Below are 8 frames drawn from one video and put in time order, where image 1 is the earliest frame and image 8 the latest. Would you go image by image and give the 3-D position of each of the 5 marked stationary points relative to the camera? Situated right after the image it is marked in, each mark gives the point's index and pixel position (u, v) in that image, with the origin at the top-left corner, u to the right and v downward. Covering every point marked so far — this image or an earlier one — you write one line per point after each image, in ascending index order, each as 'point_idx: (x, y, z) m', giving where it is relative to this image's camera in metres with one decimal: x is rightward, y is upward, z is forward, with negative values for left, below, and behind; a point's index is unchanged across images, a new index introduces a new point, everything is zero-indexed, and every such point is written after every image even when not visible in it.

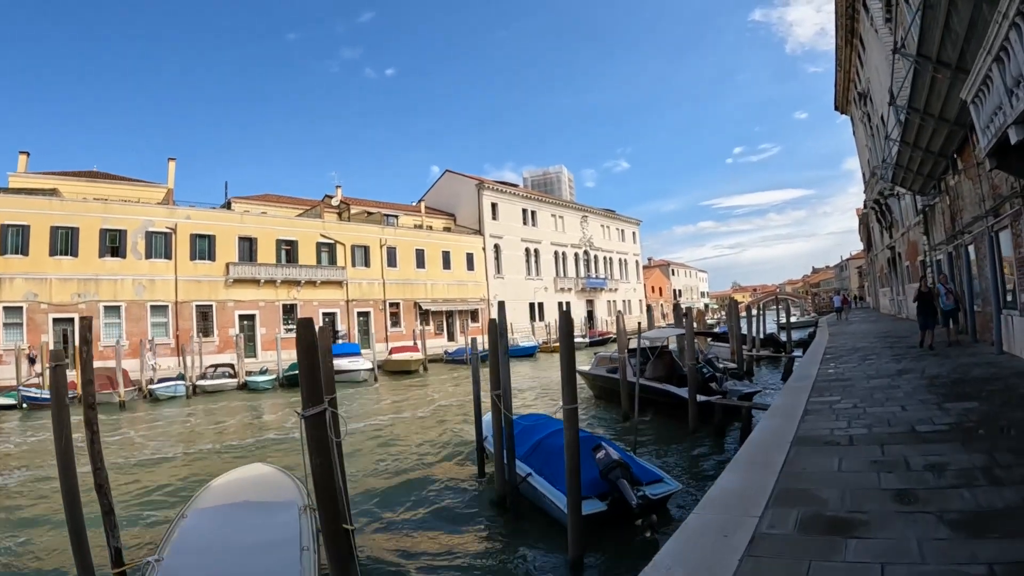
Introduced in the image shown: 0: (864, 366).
0: (+5.2, -1.2, +8.3) m
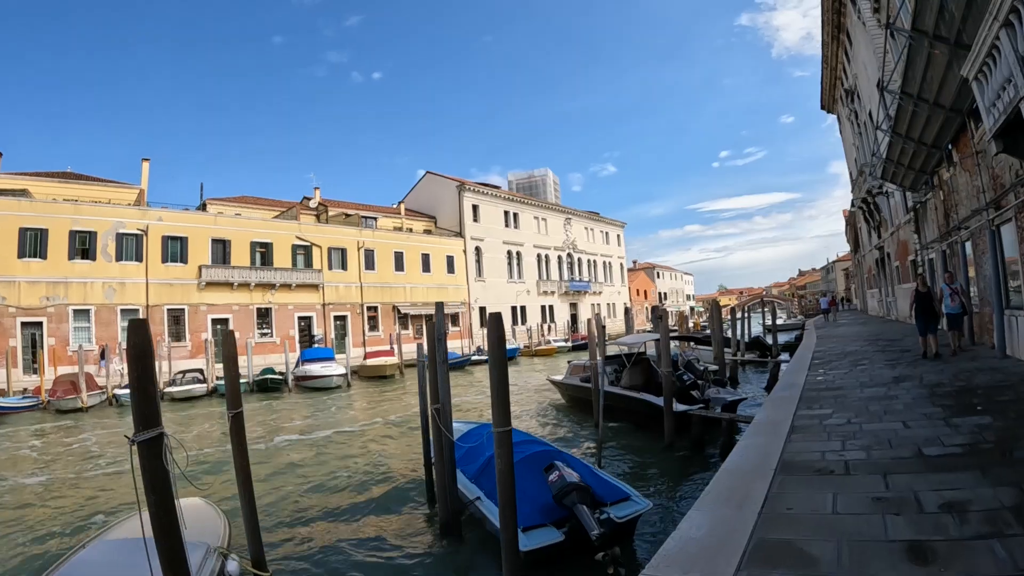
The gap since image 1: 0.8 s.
0: (+4.6, -1.2, +7.6) m
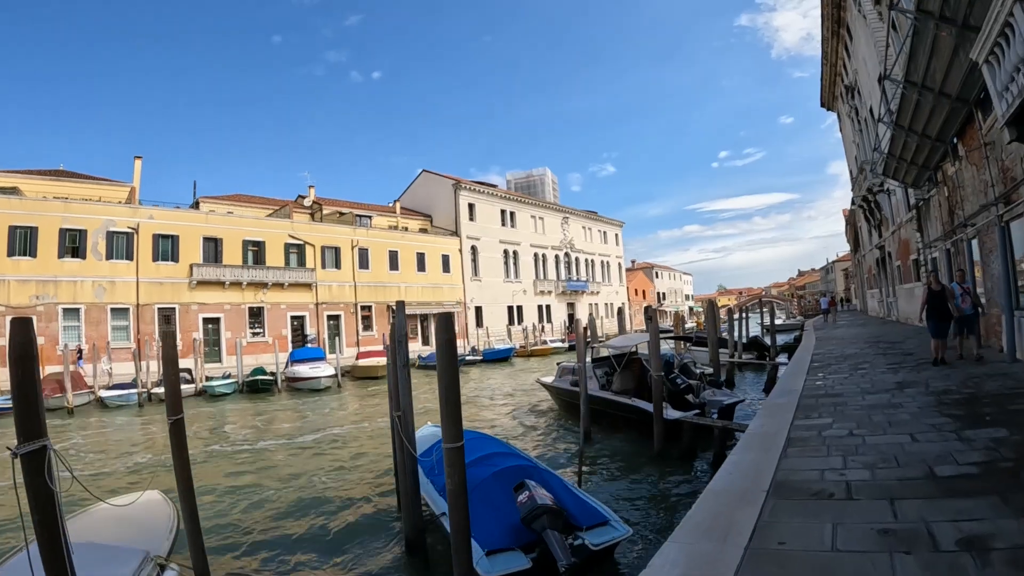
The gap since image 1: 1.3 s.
0: (+4.4, -1.1, +7.2) m
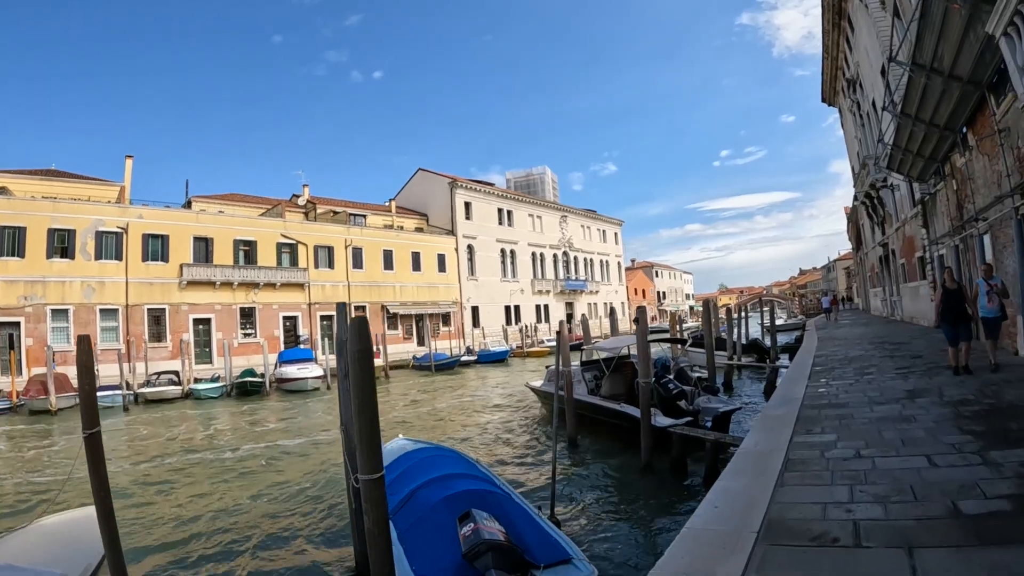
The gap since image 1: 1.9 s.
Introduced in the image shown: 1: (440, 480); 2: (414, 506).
0: (+4.1, -1.1, +6.6) m
1: (-0.7, -1.6, +4.8) m
2: (-0.8, -1.7, +4.4) m
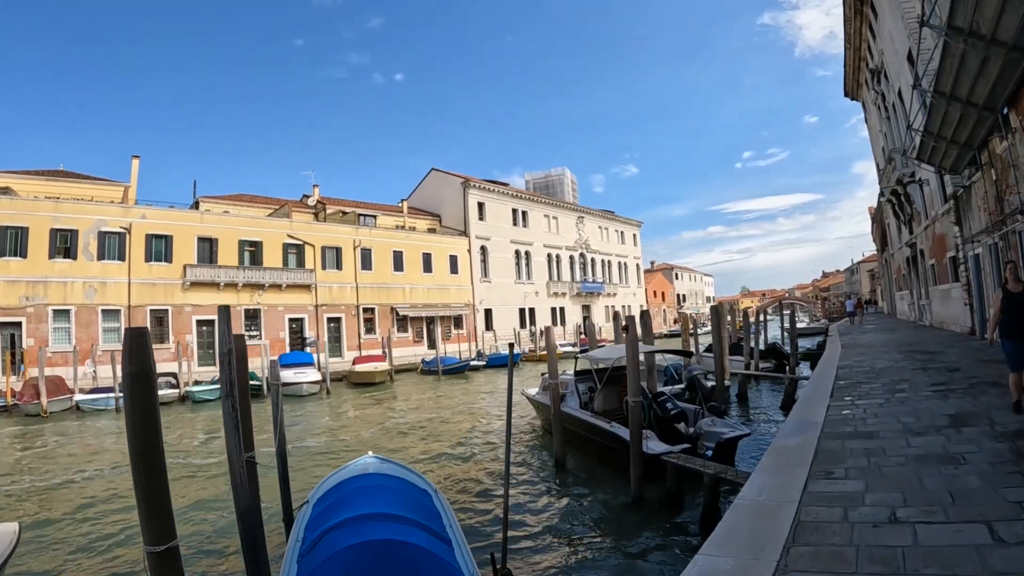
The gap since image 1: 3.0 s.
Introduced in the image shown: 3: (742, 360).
0: (+3.8, -1.2, +5.6) m
1: (-1.1, -1.7, +3.9) m
2: (-1.2, -1.7, +3.5) m
3: (+6.3, -2.0, +15.4) m
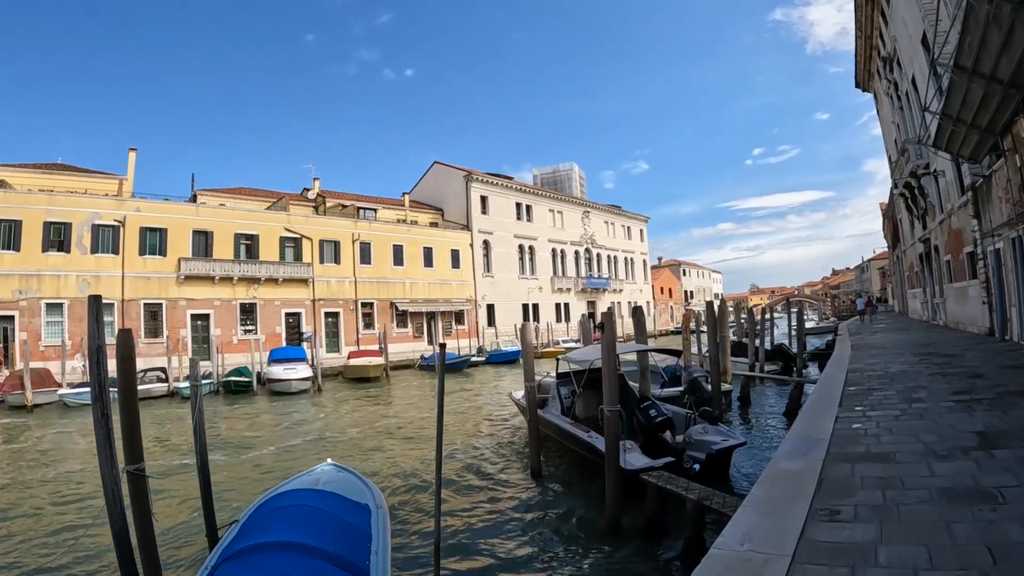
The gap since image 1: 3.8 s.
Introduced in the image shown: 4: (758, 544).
0: (+3.4, -1.1, +4.8) m
1: (-1.4, -1.6, +3.3) m
2: (-1.6, -1.7, +2.9) m
3: (+6.1, -1.9, +14.6) m
4: (+1.2, -1.2, +2.6) m
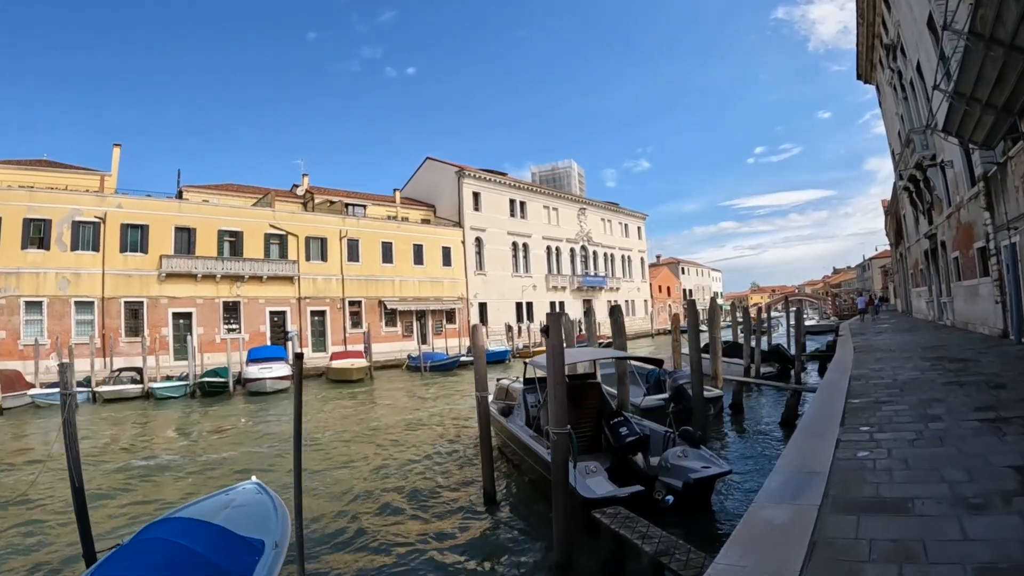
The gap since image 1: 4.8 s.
0: (+2.9, -1.1, +3.9) m
1: (-2.0, -1.6, +2.4) m
2: (-2.1, -1.6, +2.0) m
3: (+5.6, -1.8, +13.7) m
4: (+0.6, -1.1, +1.6) m
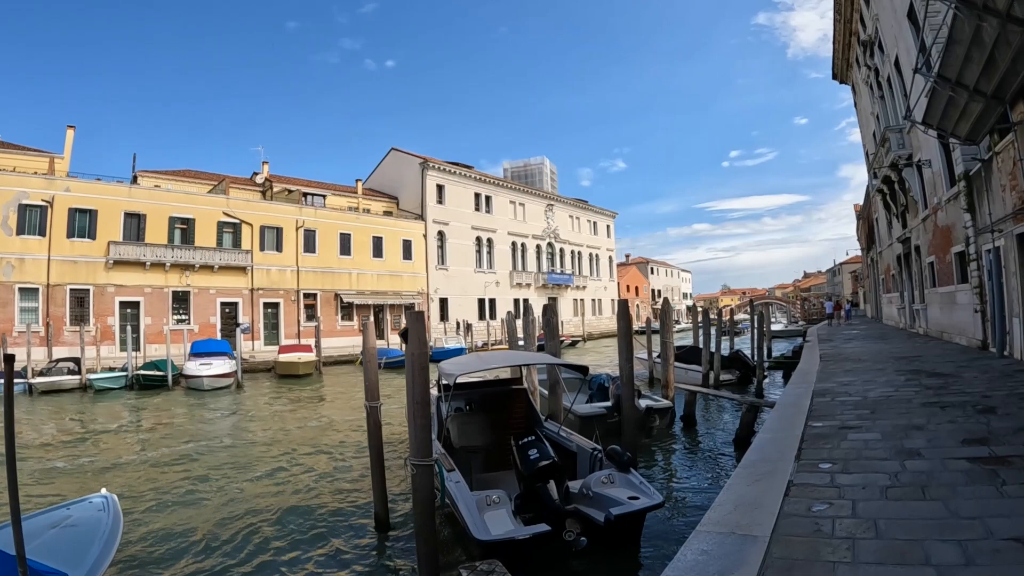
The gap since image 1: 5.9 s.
0: (+2.1, -1.1, +3.0) m
1: (-2.7, -1.5, +1.3) m
2: (-2.8, -1.5, +0.8) m
3: (+4.3, -1.9, +12.8) m
4: (-0.1, -1.1, +0.6) m
